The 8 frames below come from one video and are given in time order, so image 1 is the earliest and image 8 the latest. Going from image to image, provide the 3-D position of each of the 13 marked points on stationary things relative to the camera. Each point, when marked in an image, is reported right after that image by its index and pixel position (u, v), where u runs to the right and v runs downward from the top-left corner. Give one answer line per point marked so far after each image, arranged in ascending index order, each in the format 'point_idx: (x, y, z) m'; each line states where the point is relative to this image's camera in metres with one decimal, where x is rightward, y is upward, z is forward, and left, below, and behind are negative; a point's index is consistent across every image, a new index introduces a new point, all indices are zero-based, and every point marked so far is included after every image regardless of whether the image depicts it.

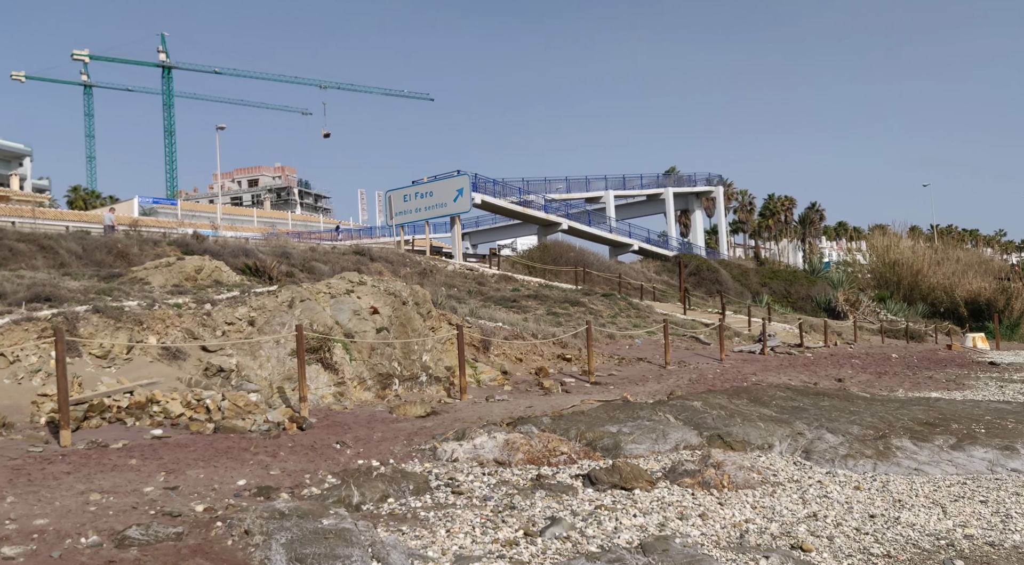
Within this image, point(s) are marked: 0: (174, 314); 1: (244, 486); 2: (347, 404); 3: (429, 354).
0: (-5.1, -0.5, +12.9) m
1: (-3.3, -2.4, +9.8) m
2: (-2.4, -1.8, +12.1) m
3: (-1.3, -1.2, +13.9) m
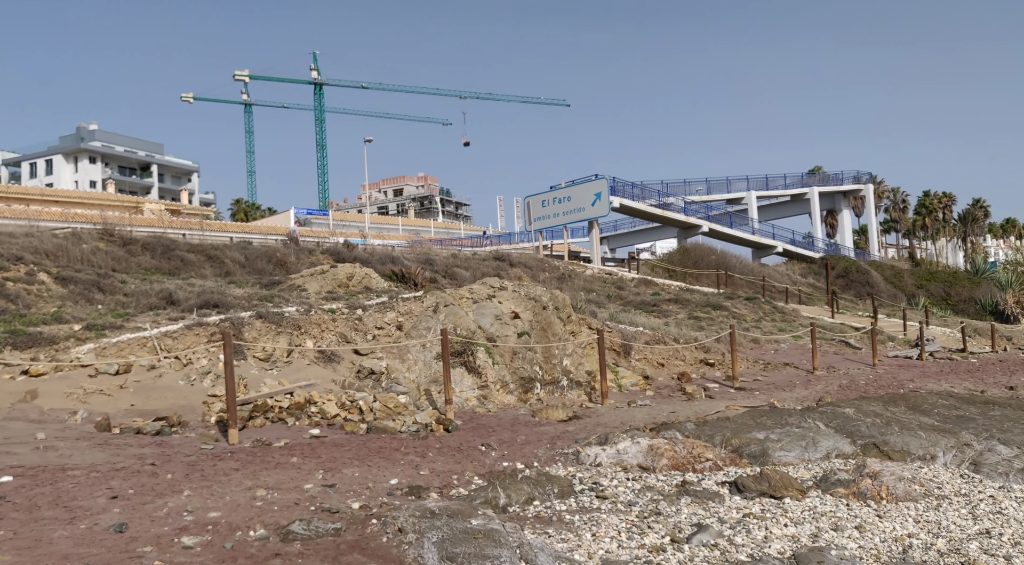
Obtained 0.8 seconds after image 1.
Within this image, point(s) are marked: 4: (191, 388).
0: (-2.9, -0.6, +13.4) m
1: (-1.5, -2.5, +10.1) m
2: (-0.3, -1.9, +12.3) m
3: (+1.1, -1.3, +13.9) m
4: (-4.4, -1.5, +11.4) m
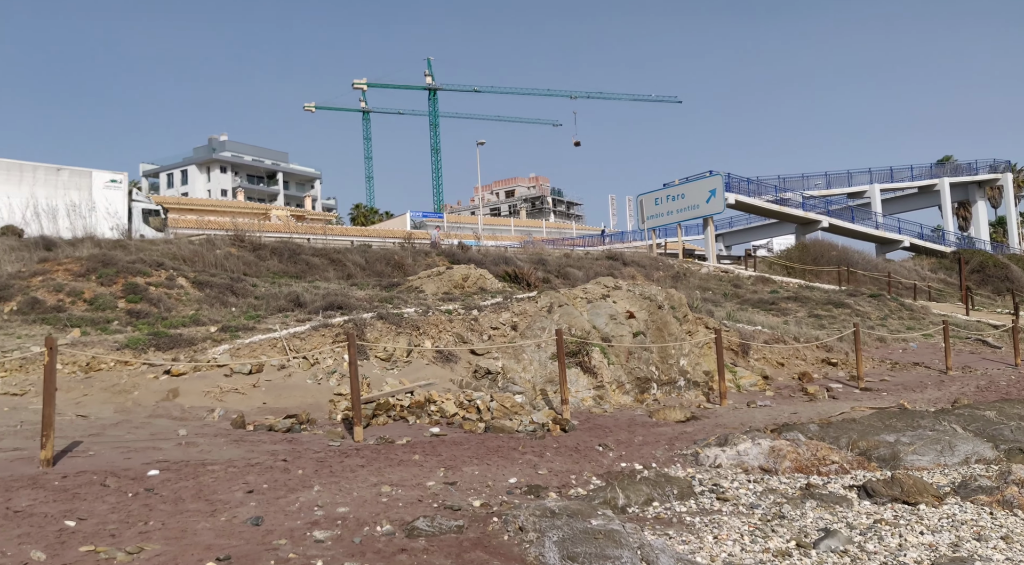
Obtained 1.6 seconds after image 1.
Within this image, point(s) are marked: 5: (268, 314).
0: (-1.0, -0.6, +13.6) m
1: (0.0, -2.5, +10.2) m
2: (+1.4, -1.9, +12.3) m
3: (+3.0, -1.3, +13.7) m
4: (-2.8, -1.5, +11.8) m
5: (-4.1, -0.6, +14.1) m
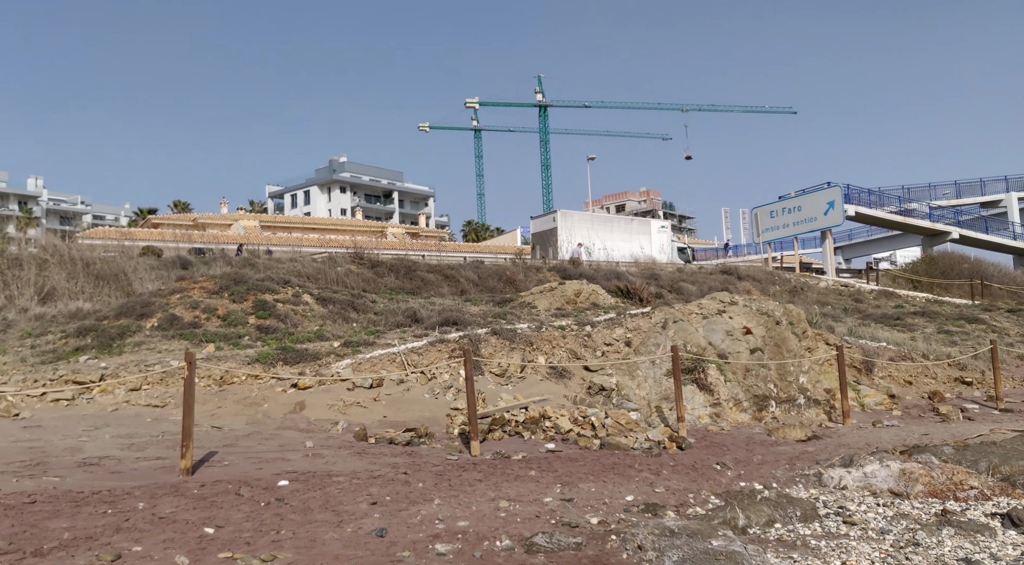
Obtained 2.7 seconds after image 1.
0: (+0.8, -0.9, +13.7) m
1: (+1.5, -2.7, +10.1) m
2: (+3.1, -2.1, +12.0) m
3: (+4.8, -1.5, +13.4) m
4: (-1.1, -1.8, +12.0) m
5: (-2.2, -0.8, +14.4) m
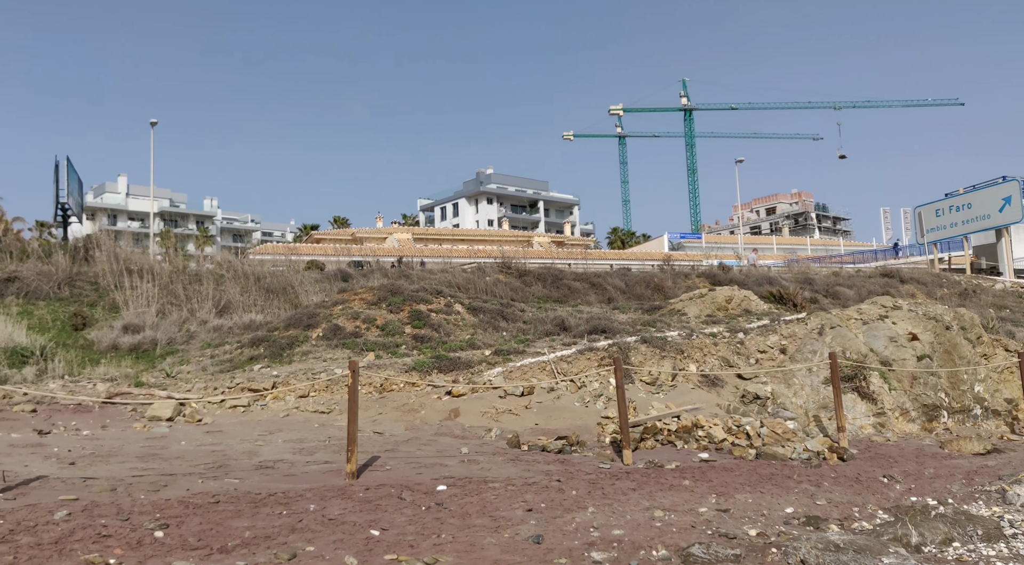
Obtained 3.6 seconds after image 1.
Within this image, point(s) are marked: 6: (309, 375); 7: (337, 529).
0: (+3.2, -1.0, +13.4) m
1: (+3.4, -2.8, +9.8) m
2: (+5.3, -2.2, +11.4) m
3: (+7.1, -1.5, +12.5) m
4: (+1.1, -1.9, +12.1) m
5: (+0.4, -1.0, +14.6) m
6: (-3.1, -1.5, +12.7) m
7: (-2.0, -2.8, +9.1) m
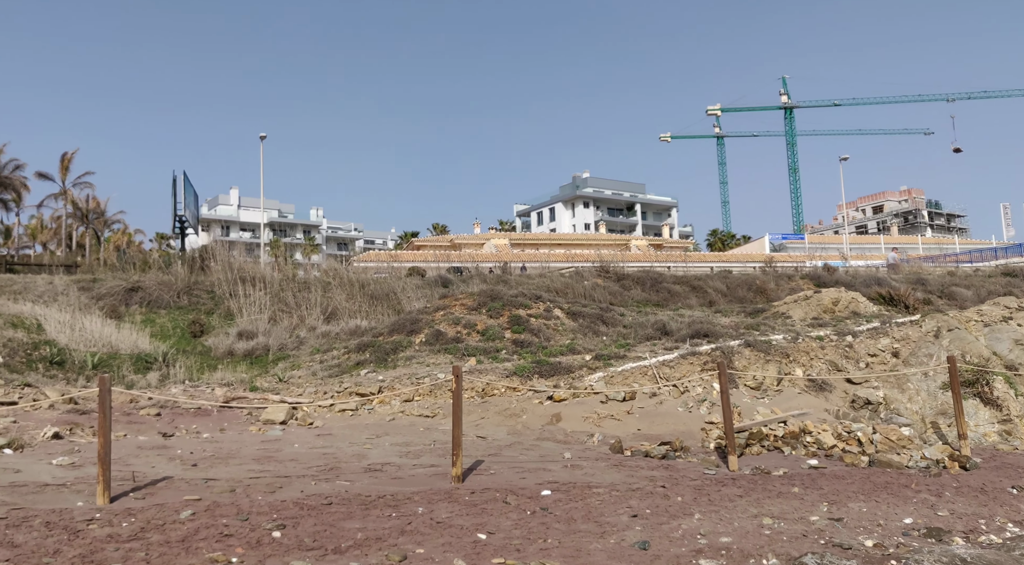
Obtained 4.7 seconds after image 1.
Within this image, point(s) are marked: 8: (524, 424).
0: (+4.8, -1.0, +13.1) m
1: (+4.7, -2.8, +9.4) m
2: (+6.7, -2.2, +10.9) m
3: (+8.6, -1.5, +11.8) m
4: (+2.6, -1.9, +11.9) m
5: (+2.1, -1.0, +14.5) m
6: (-1.6, -1.6, +13.0) m
7: (-0.7, -2.8, +9.2) m
8: (+0.2, -2.1, +12.0) m
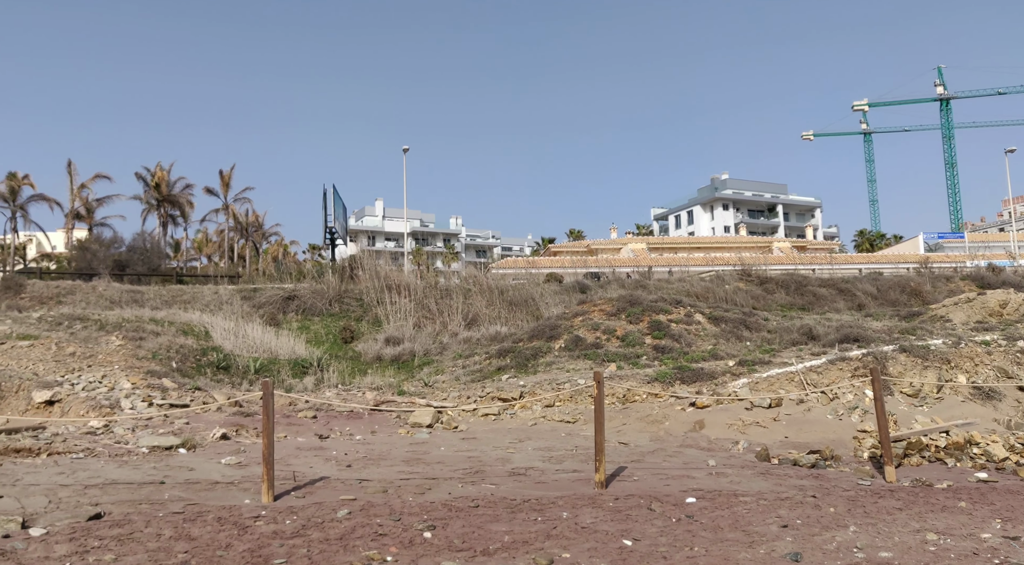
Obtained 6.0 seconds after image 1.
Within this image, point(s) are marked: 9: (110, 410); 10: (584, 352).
0: (+6.9, -1.0, +12.3) m
1: (+6.3, -2.8, +8.7) m
2: (+8.5, -2.1, +9.9) m
3: (+10.5, -1.5, +10.6) m
4: (+4.6, -2.0, +11.5) m
5: (+4.4, -1.1, +14.1) m
6: (+0.6, -1.7, +13.1) m
7: (+0.9, -2.9, +9.2) m
8: (+2.2, -2.1, +11.8) m
9: (-6.1, -1.9, +12.3) m
10: (+1.1, -1.2, +14.6) m
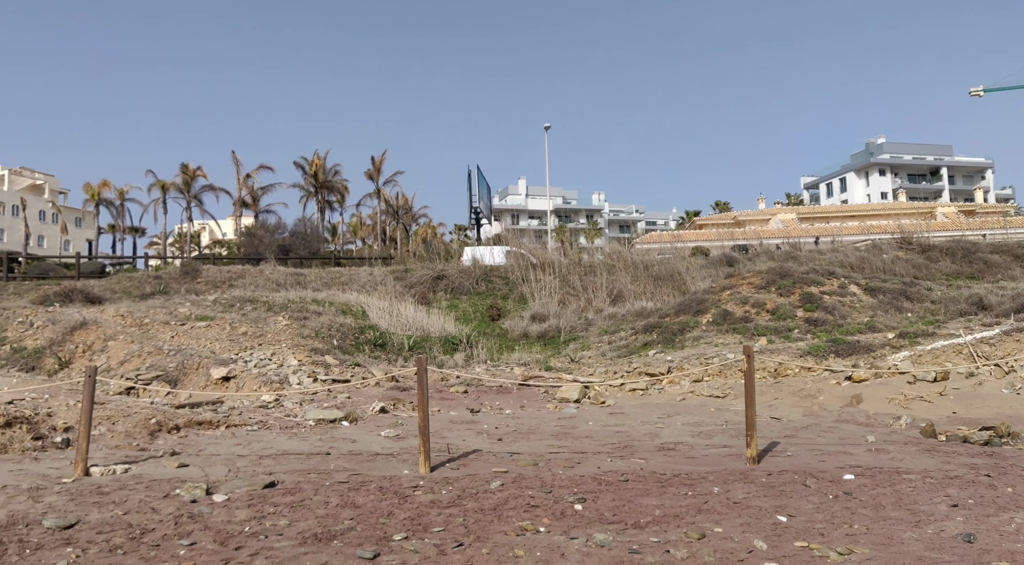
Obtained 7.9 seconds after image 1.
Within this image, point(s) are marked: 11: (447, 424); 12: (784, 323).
0: (+9.0, -0.5, +11.1) m
1: (+7.9, -2.4, +7.7) m
2: (+10.2, -1.6, +8.6) m
3: (+12.3, -0.9, +8.9) m
4: (+6.6, -1.5, +10.7) m
5: (+6.8, -0.6, +13.3) m
6: (+2.9, -1.2, +12.9) m
7: (+2.7, -2.6, +9.1) m
8: (+4.3, -1.7, +11.5) m
9: (-3.8, -1.7, +13.2) m
10: (+3.6, -0.8, +14.3) m
11: (-1.0, -2.0, +11.6) m
12: (+4.4, -0.7, +14.1) m
